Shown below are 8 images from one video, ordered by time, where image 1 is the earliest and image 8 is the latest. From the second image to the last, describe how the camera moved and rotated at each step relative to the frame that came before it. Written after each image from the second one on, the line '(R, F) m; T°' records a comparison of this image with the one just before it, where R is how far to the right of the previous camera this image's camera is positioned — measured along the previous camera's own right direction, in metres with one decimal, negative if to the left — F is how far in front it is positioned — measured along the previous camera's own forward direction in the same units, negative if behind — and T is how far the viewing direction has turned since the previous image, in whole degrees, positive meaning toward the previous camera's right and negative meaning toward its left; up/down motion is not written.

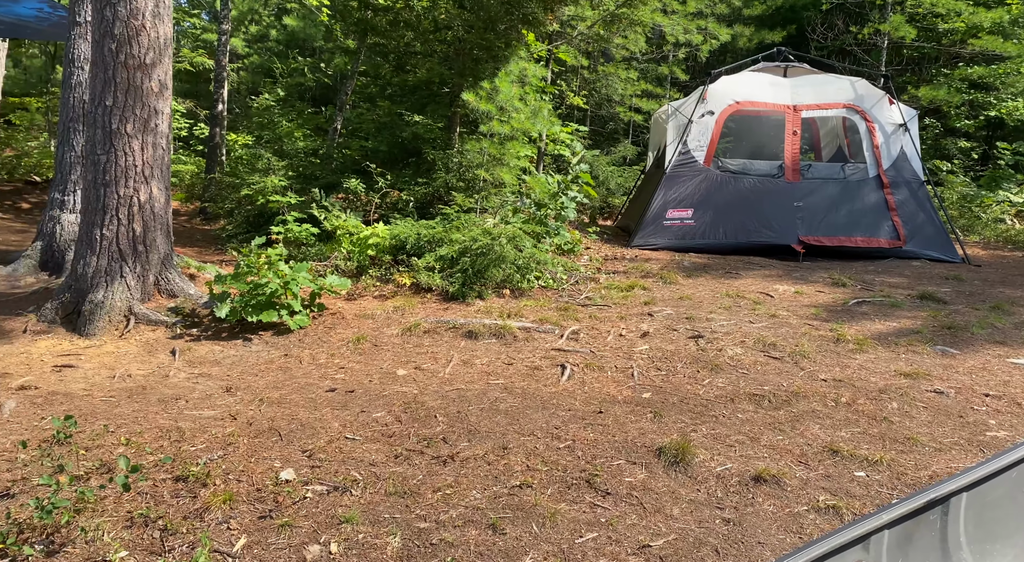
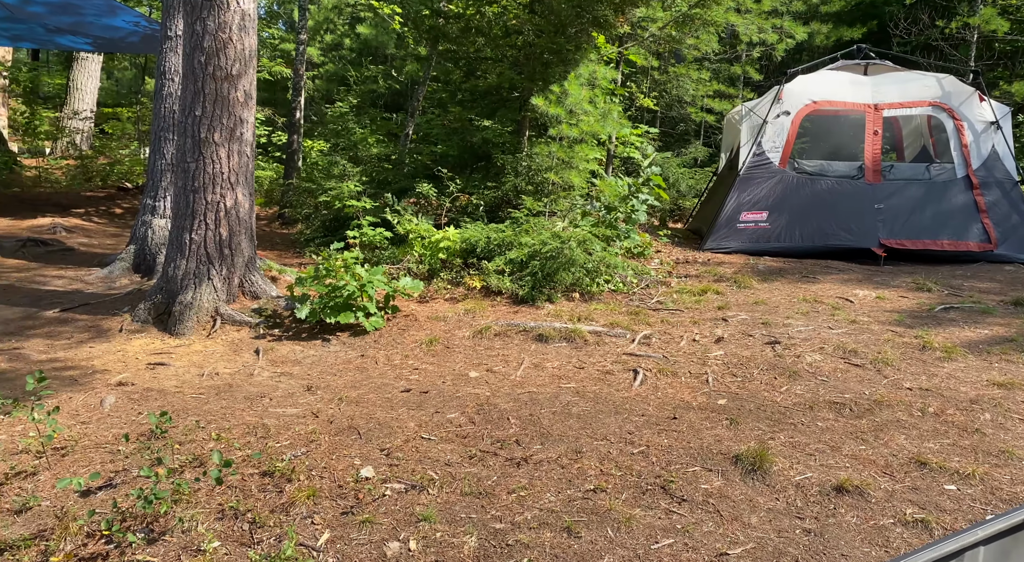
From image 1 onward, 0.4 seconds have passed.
(0.0, 0.0) m; -5°
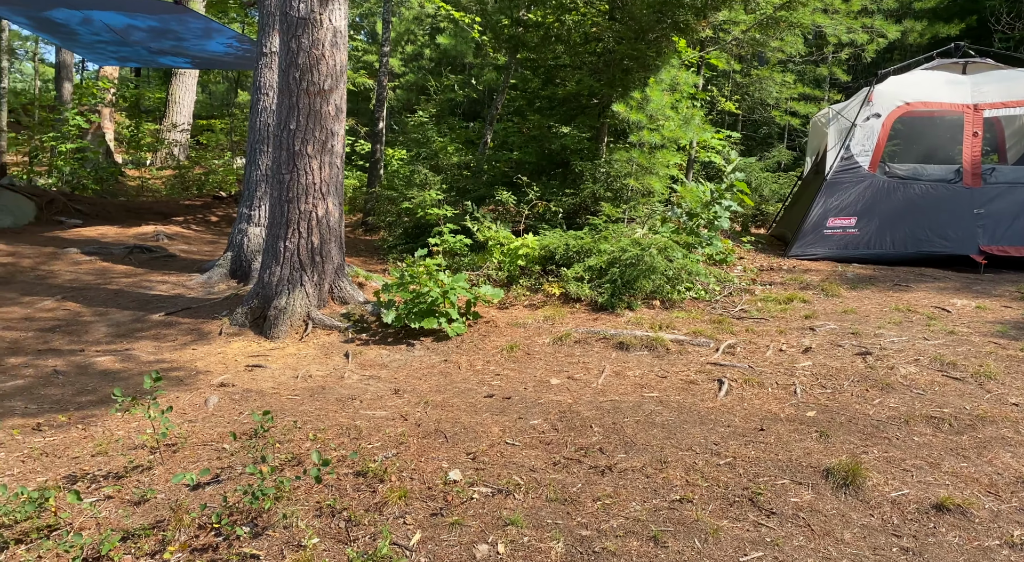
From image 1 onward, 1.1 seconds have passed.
(0.0, 0.0) m; -5°
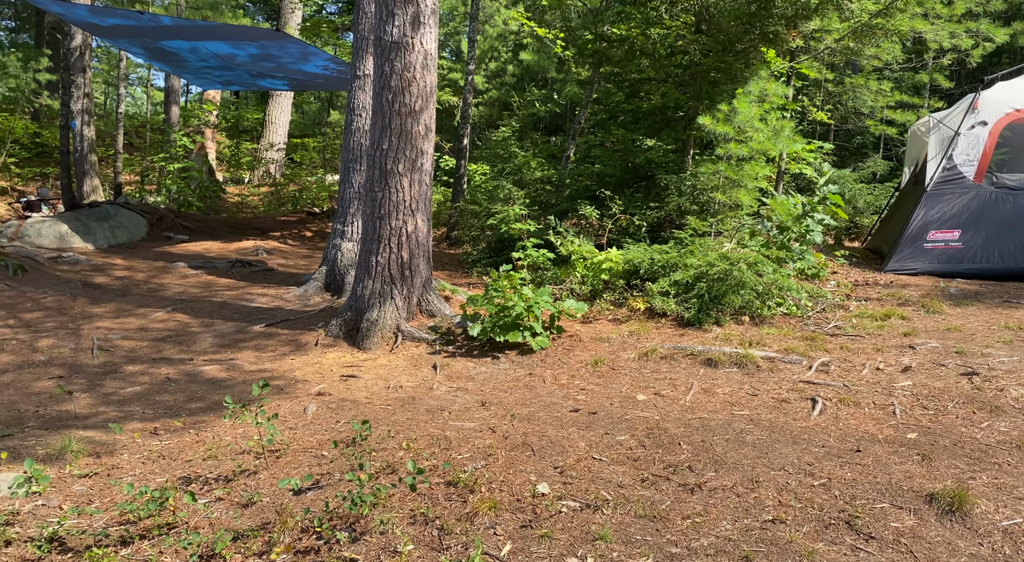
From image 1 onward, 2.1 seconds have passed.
(0.0, 0.0) m; -6°
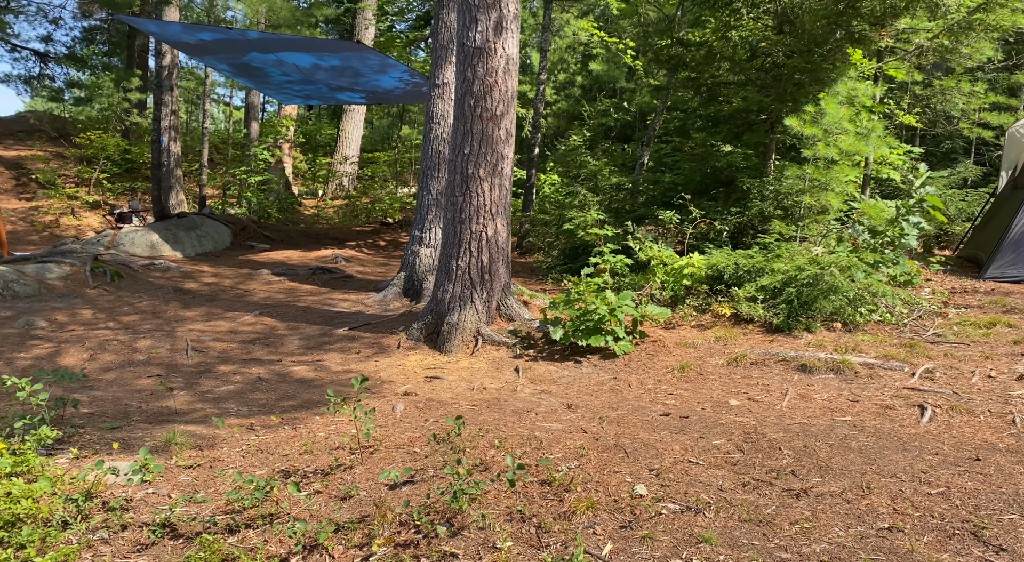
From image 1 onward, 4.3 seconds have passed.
(-0.1, 0.0) m; -5°
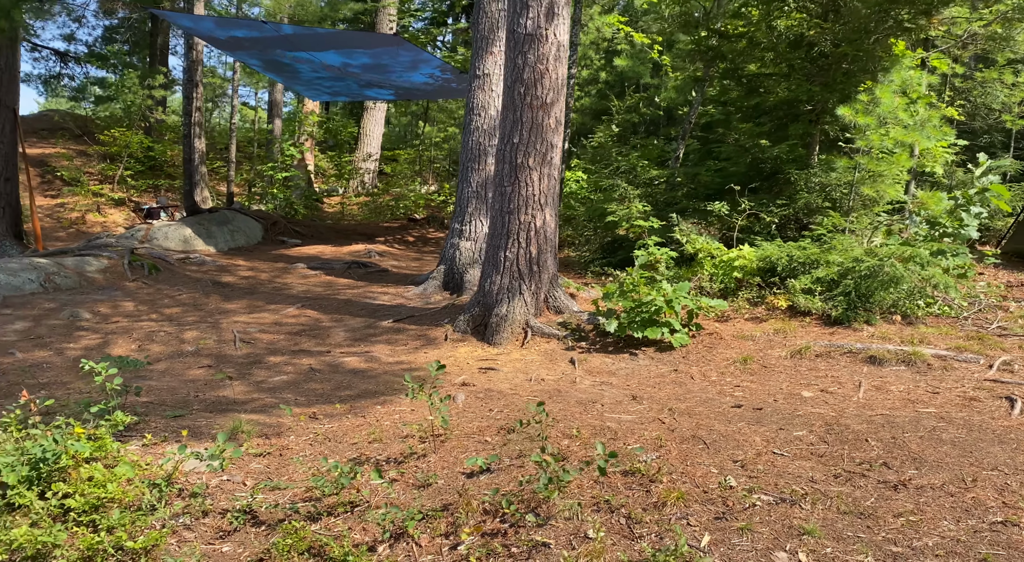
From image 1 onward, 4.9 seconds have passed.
(-0.3, +0.1) m; -1°
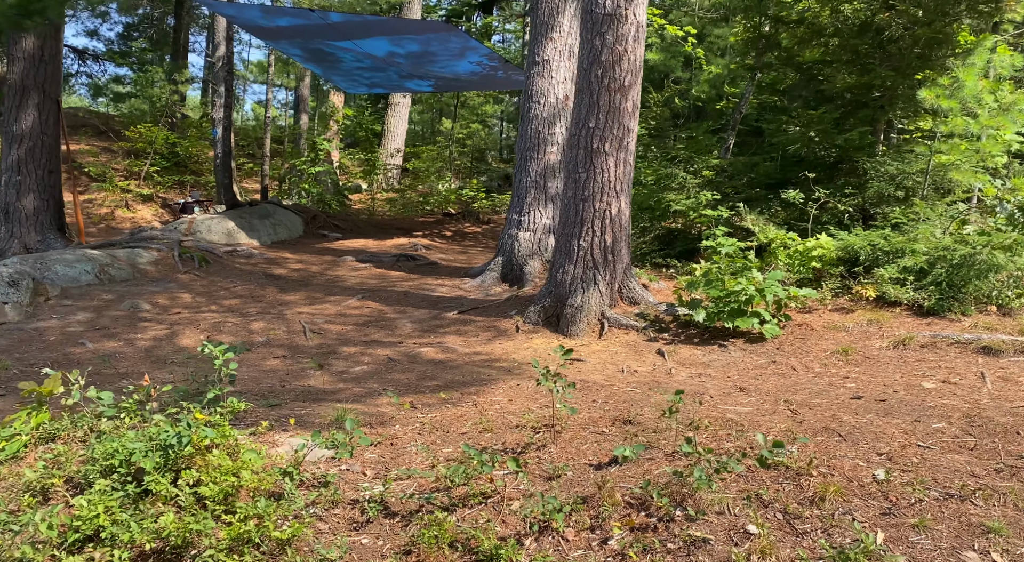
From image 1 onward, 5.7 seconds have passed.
(-0.5, +0.2) m; -1°
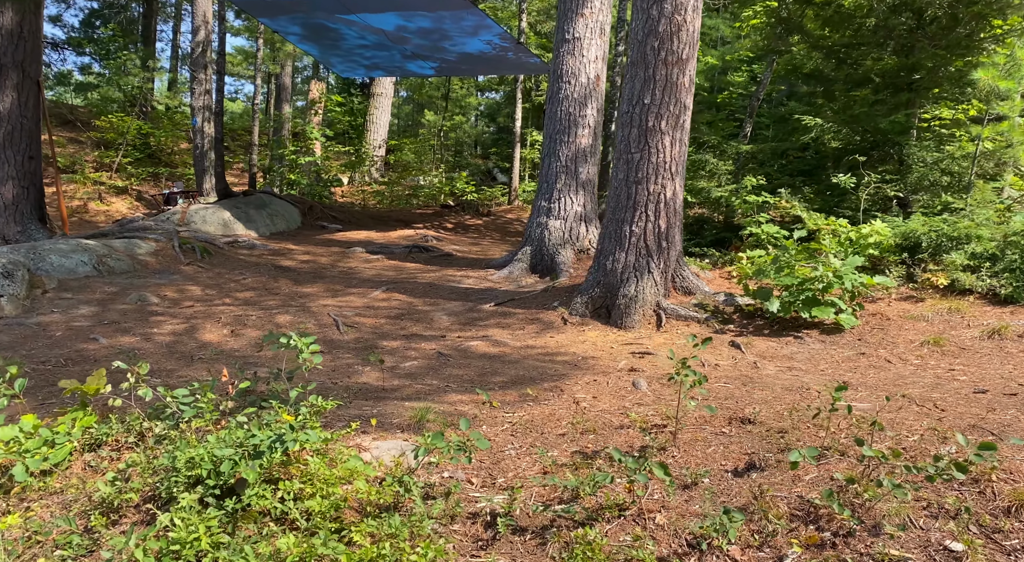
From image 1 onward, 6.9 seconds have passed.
(-0.6, +0.5) m; +2°
